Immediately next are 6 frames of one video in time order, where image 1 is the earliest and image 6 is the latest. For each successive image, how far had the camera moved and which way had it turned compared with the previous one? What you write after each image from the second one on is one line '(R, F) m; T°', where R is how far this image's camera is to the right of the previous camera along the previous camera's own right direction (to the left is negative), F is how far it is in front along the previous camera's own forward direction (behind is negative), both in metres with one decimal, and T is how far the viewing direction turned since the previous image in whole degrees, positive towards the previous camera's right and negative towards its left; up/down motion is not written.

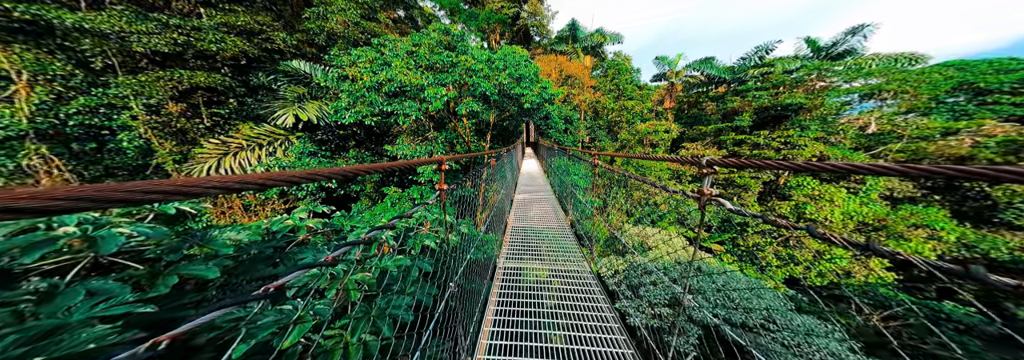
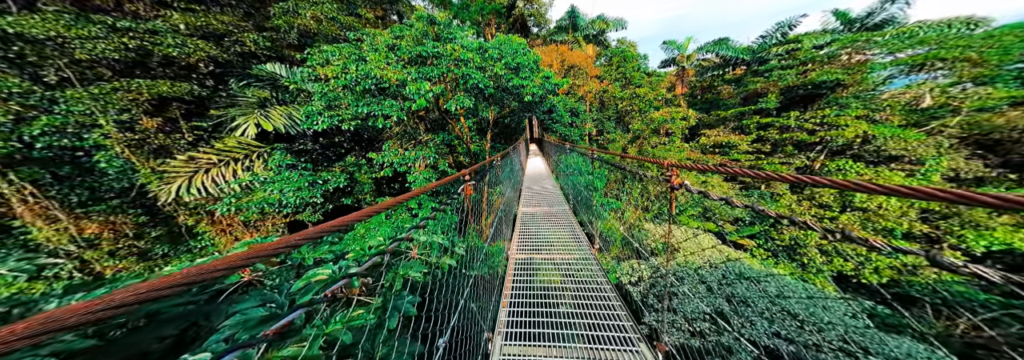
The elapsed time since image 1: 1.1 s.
(+0.1, +0.3) m; -2°
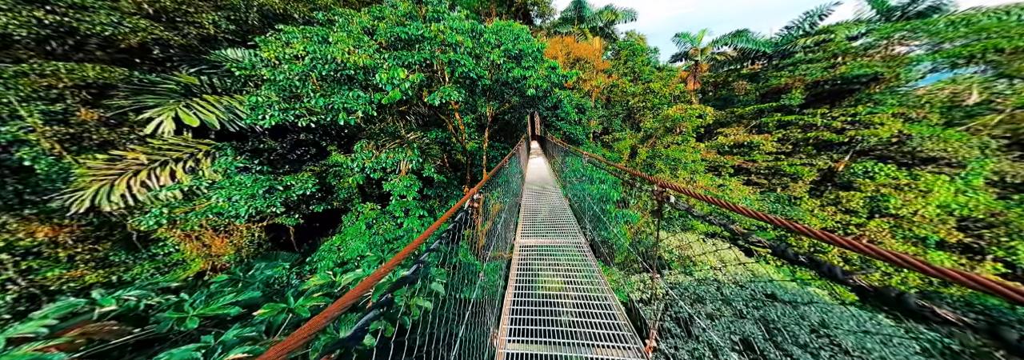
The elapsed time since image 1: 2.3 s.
(+0.1, +0.4) m; -1°
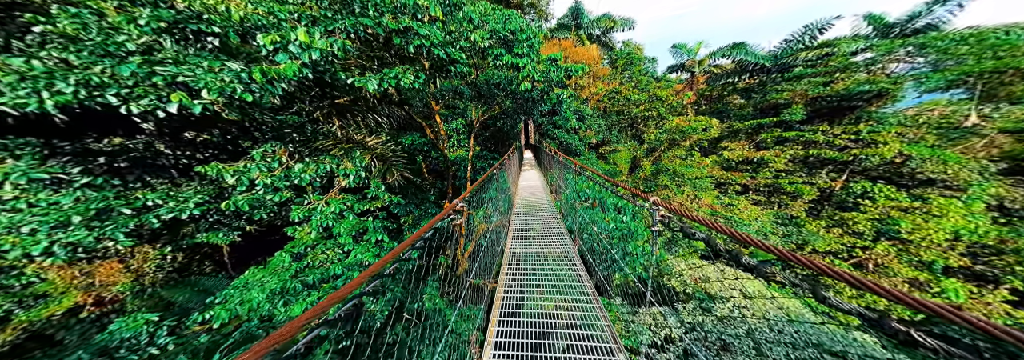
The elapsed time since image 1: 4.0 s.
(0.0, +0.5) m; +2°
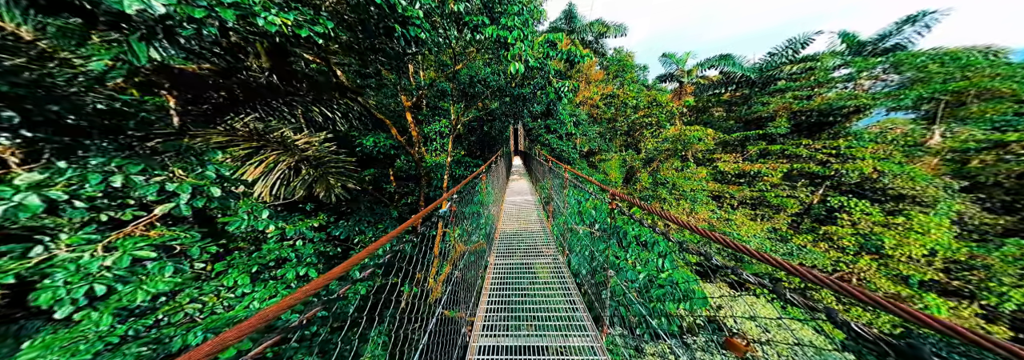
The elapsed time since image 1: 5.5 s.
(0.0, +0.5) m; +4°
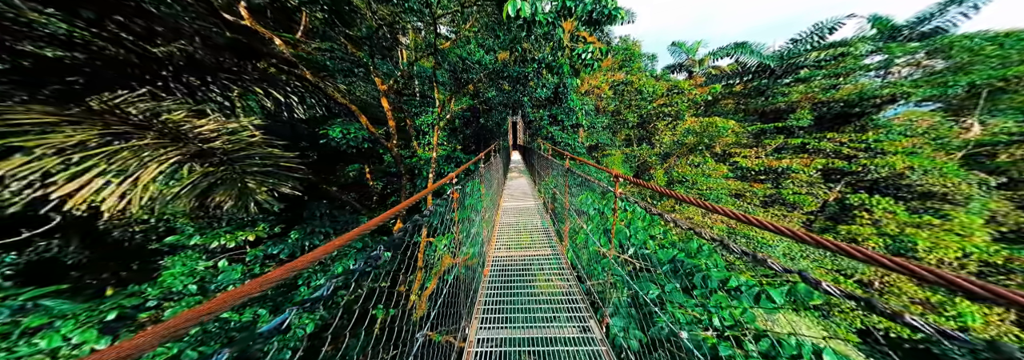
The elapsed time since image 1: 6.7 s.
(0.0, +0.4) m; 0°
